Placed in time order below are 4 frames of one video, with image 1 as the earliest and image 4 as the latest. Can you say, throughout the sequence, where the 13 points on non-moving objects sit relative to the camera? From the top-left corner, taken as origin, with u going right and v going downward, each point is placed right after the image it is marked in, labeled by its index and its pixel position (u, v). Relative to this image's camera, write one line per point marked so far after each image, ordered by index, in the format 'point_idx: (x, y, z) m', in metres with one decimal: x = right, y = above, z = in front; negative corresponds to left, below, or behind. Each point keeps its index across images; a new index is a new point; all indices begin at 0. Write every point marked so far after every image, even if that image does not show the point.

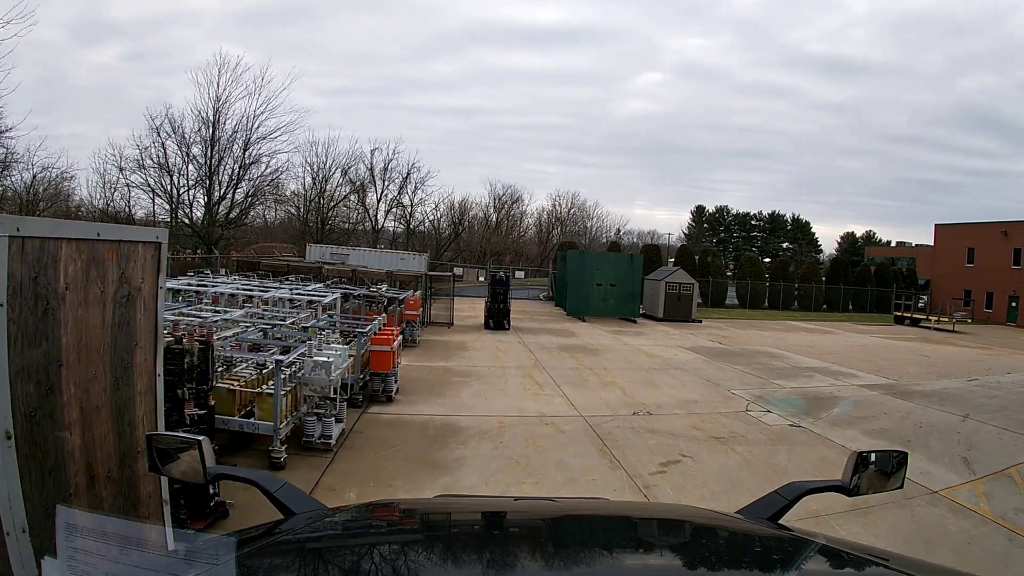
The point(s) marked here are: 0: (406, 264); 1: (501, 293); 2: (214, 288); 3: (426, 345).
0: (-3.9, +0.9, +19.5) m
1: (-0.4, -0.1, +16.3) m
2: (-5.8, 0.0, +10.5) m
3: (-1.8, -1.2, +10.9) m
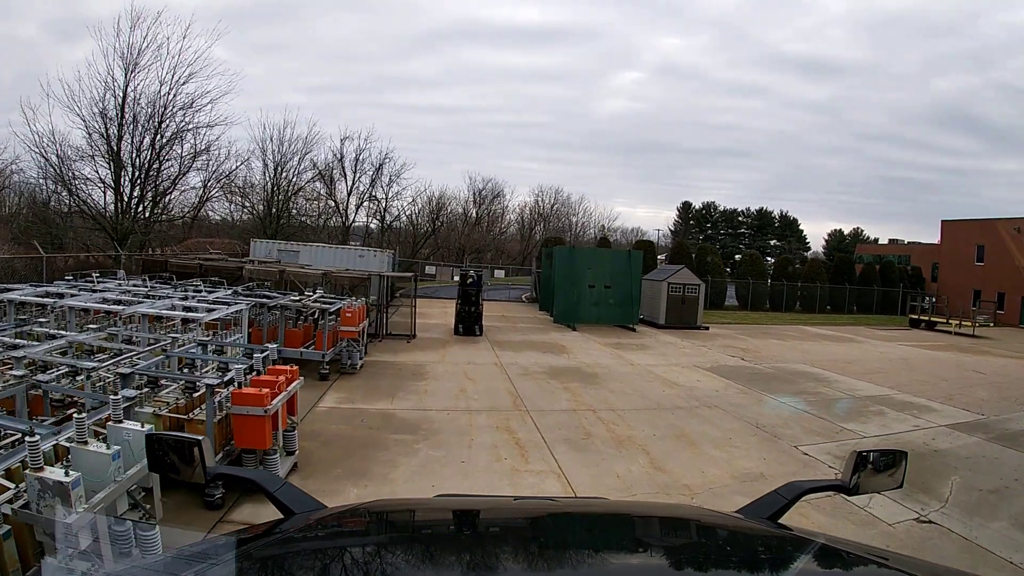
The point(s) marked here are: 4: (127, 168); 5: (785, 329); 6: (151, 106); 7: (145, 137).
0: (-4.6, +0.8, +16.7) m
1: (-1.0, -0.1, +13.6) m
2: (-6.2, -0.1, +7.7) m
3: (-2.2, -1.3, +8.2) m
4: (-12.3, +3.8, +17.0) m
5: (+9.8, -1.5, +19.3) m
6: (-11.8, +5.9, +17.3) m
7: (-12.0, +4.9, +17.3) m
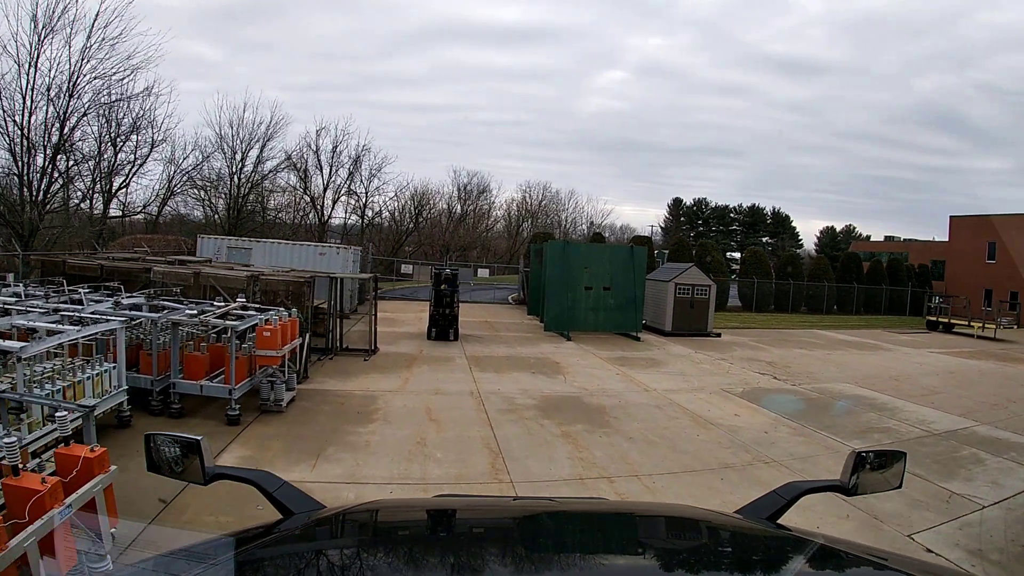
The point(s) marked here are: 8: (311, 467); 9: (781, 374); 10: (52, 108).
0: (-5.0, +0.8, +14.6) m
1: (-1.3, -0.2, +11.5) m
2: (-6.5, -0.2, +5.5) m
3: (-2.4, -1.4, +6.1) m
4: (-12.8, +3.7, +14.7) m
5: (+9.4, -1.5, +17.4) m
6: (-12.2, +5.8, +15.0) m
7: (-12.4, +4.8, +15.0) m
8: (-1.7, -1.5, +4.6) m
9: (+4.9, -1.5, +9.7) m
10: (-12.5, +5.0, +14.9) m
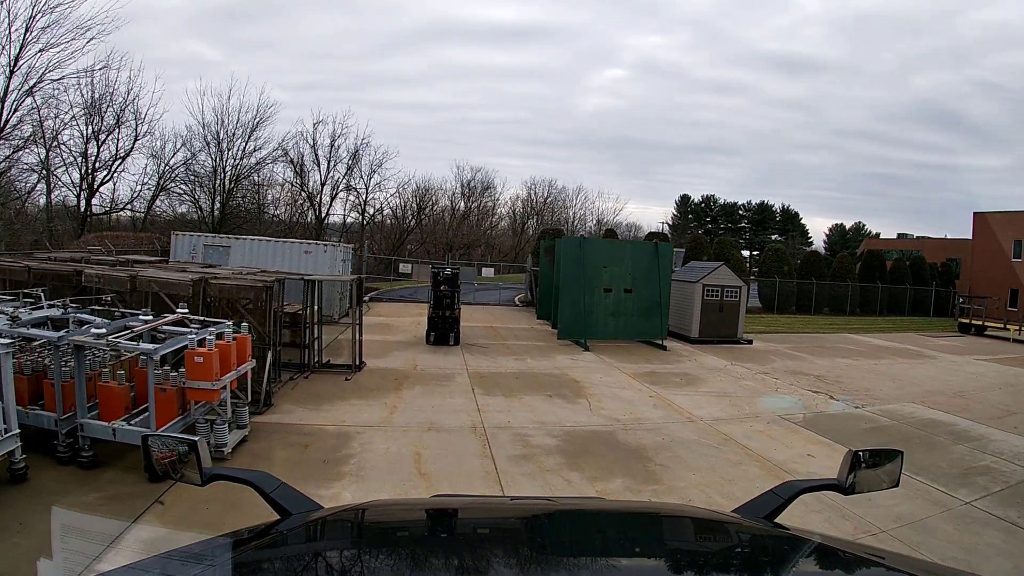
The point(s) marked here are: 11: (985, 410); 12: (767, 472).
0: (-4.8, +0.7, +13.1) m
1: (-1.2, -0.3, +10.1) m
2: (-6.3, -0.3, +4.1) m
3: (-2.2, -1.4, +4.7) m
4: (-12.6, +3.7, +13.3) m
5: (+9.6, -1.5, +16.0) m
6: (-12.0, +5.7, +13.6) m
7: (-12.2, +4.8, +13.6) m
8: (-1.6, -1.6, +3.2) m
9: (+5.0, -1.6, +8.3) m
10: (-12.3, +4.9, +13.5) m
11: (+7.5, -1.9, +8.5) m
12: (+2.2, -1.6, +4.7) m
